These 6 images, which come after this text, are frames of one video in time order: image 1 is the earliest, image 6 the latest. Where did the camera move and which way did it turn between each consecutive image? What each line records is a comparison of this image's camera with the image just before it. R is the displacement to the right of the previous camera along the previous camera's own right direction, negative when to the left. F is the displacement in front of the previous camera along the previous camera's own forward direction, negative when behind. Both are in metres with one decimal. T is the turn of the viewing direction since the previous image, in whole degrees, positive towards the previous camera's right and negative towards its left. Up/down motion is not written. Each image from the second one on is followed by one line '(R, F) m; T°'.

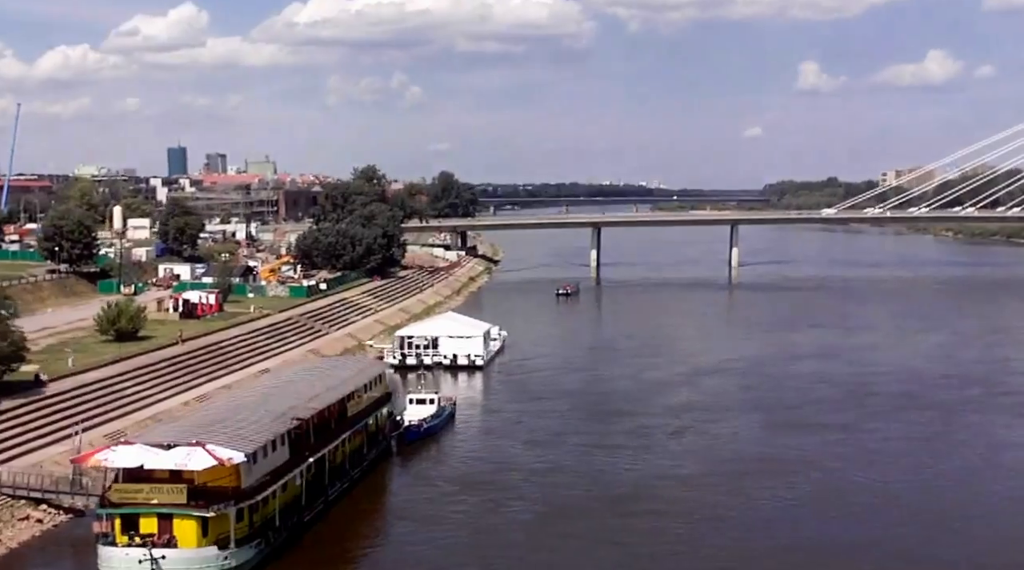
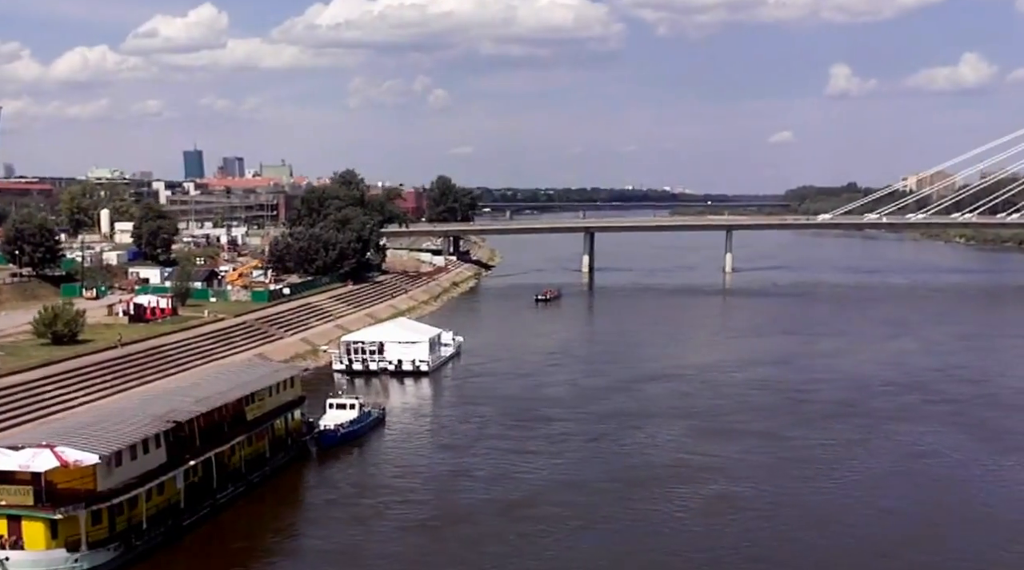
(+1.0, -0.1) m; -2°
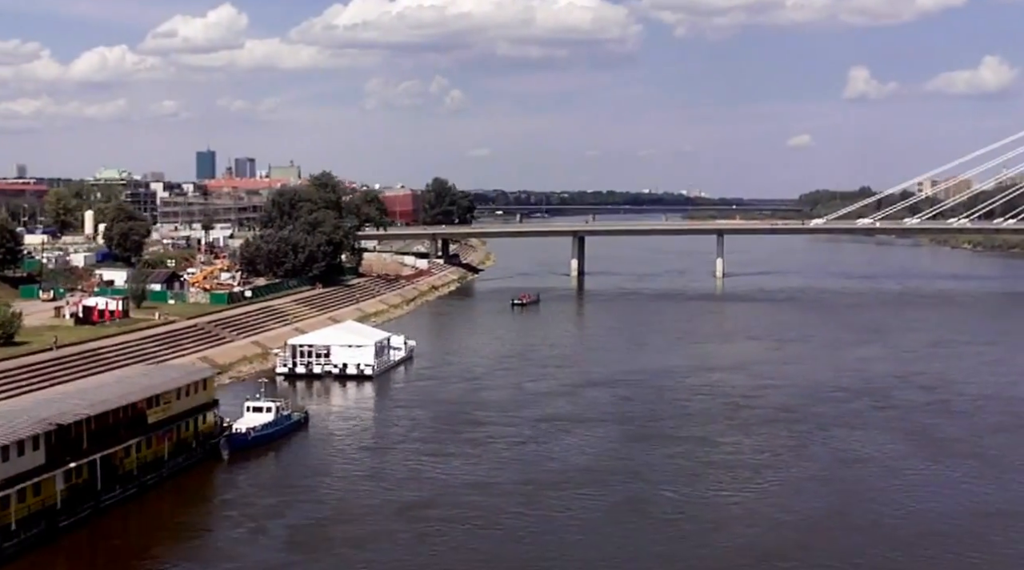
(+1.0, 0.0) m; -1°
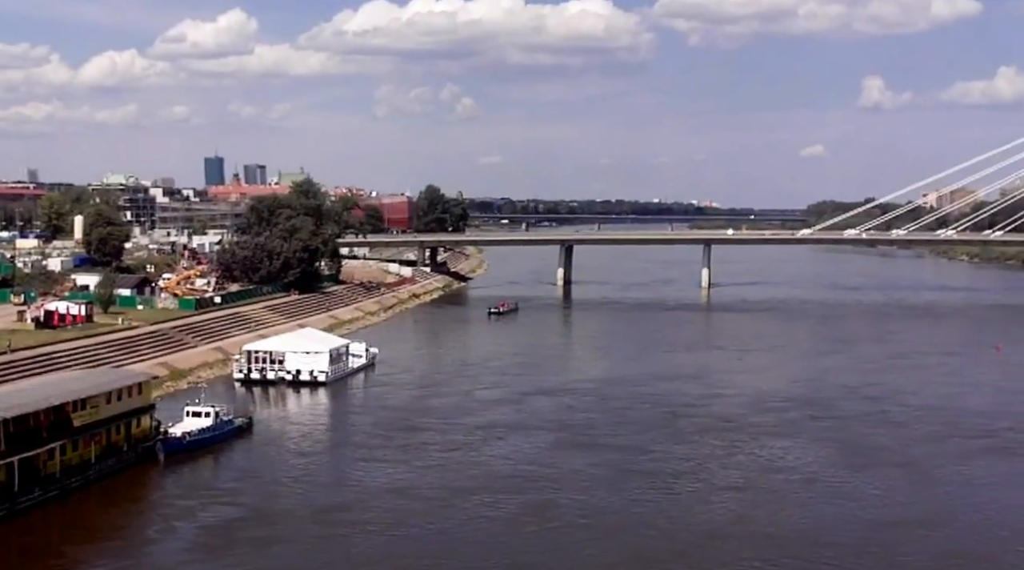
(+0.8, -0.3) m; -1°
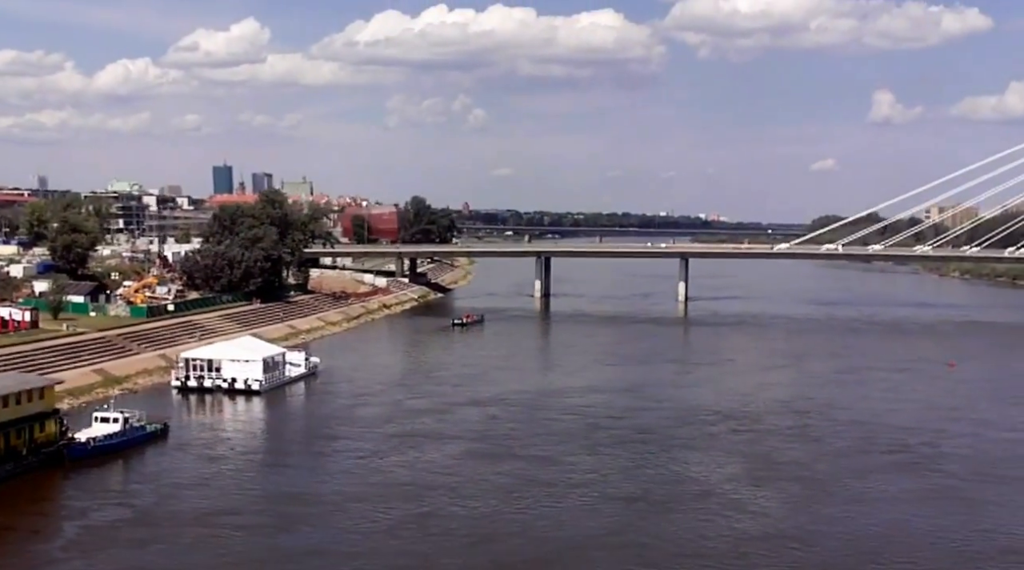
(+1.1, -0.3) m; -1°
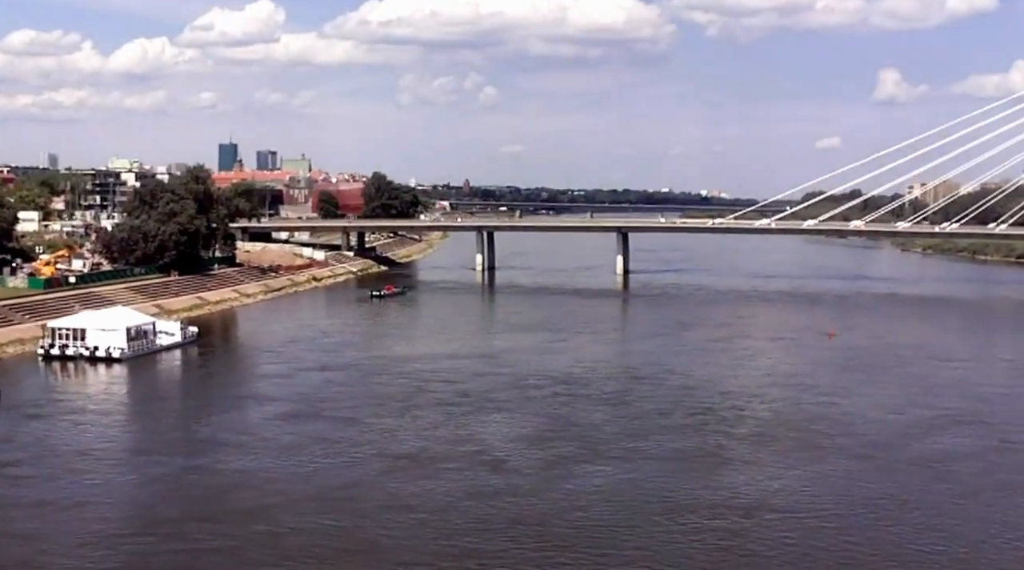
(+2.6, -0.9) m; -2°
